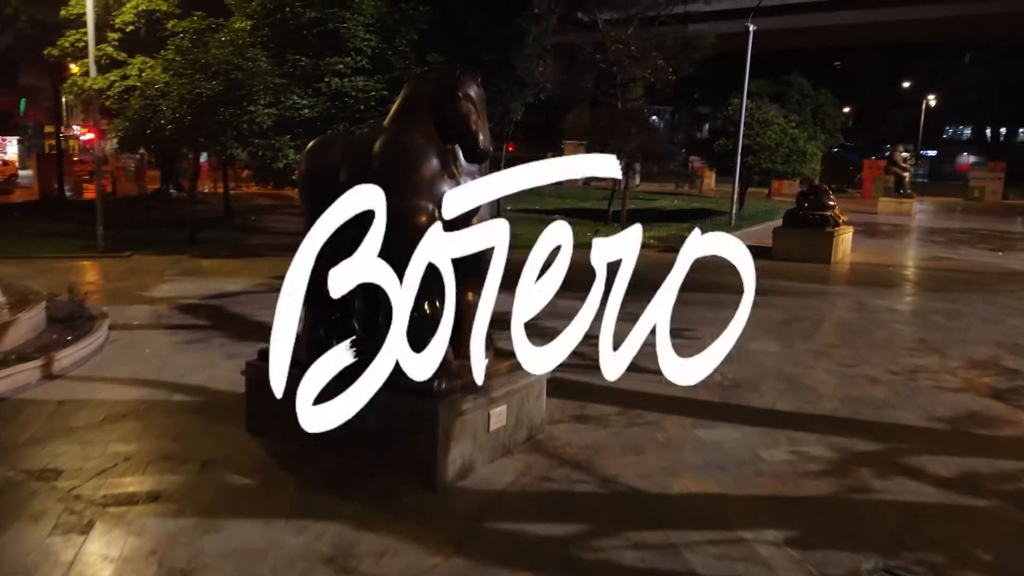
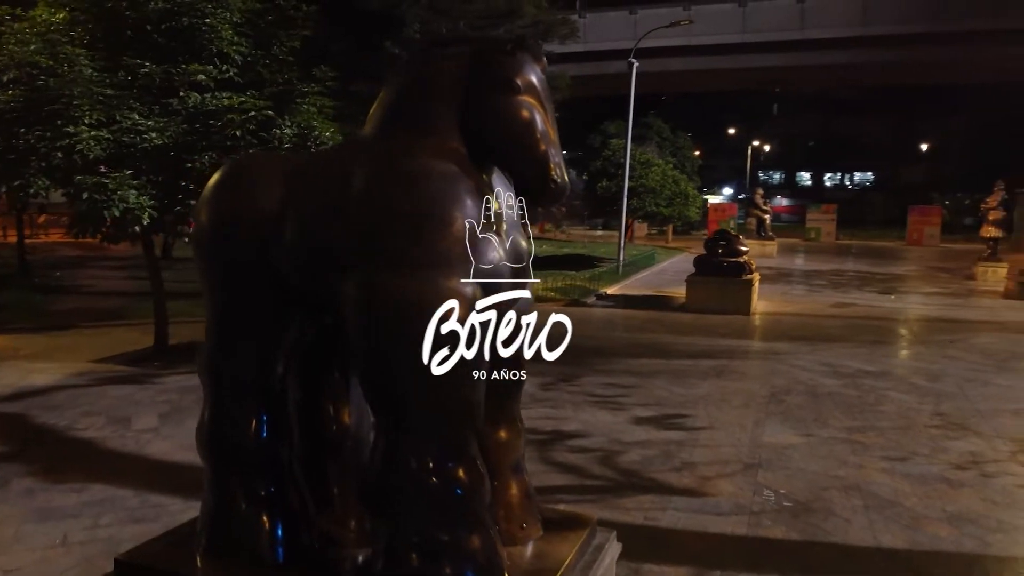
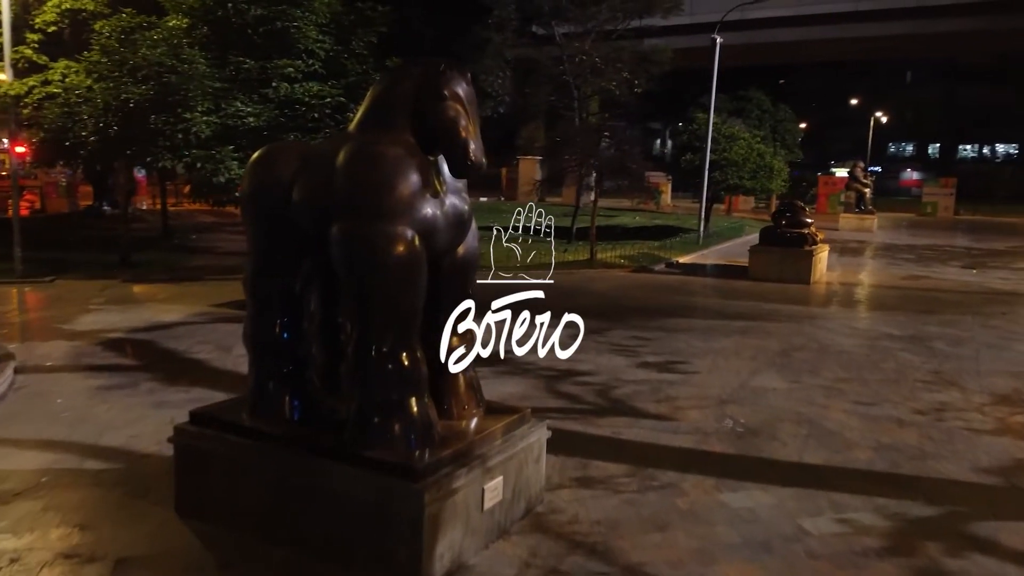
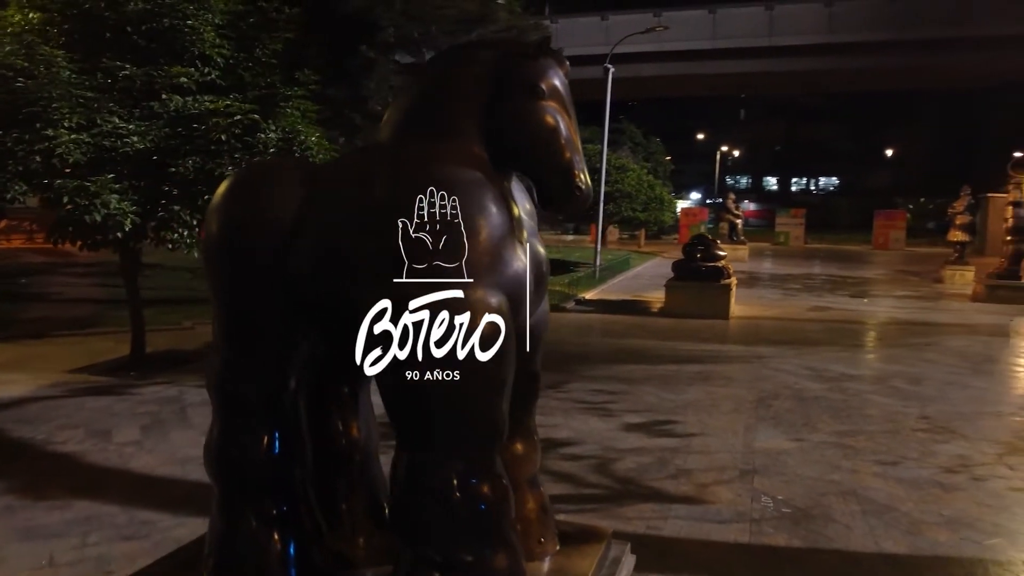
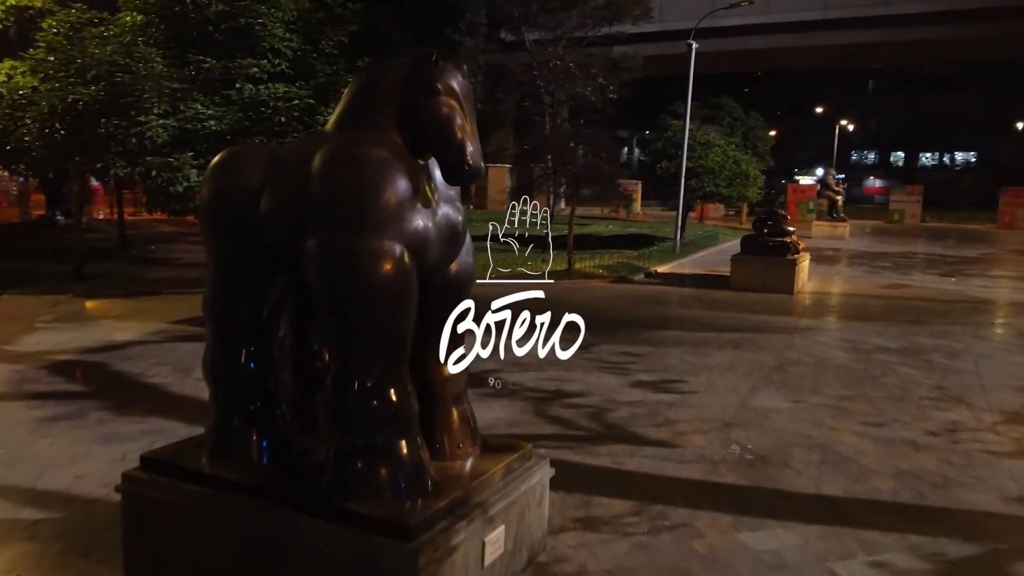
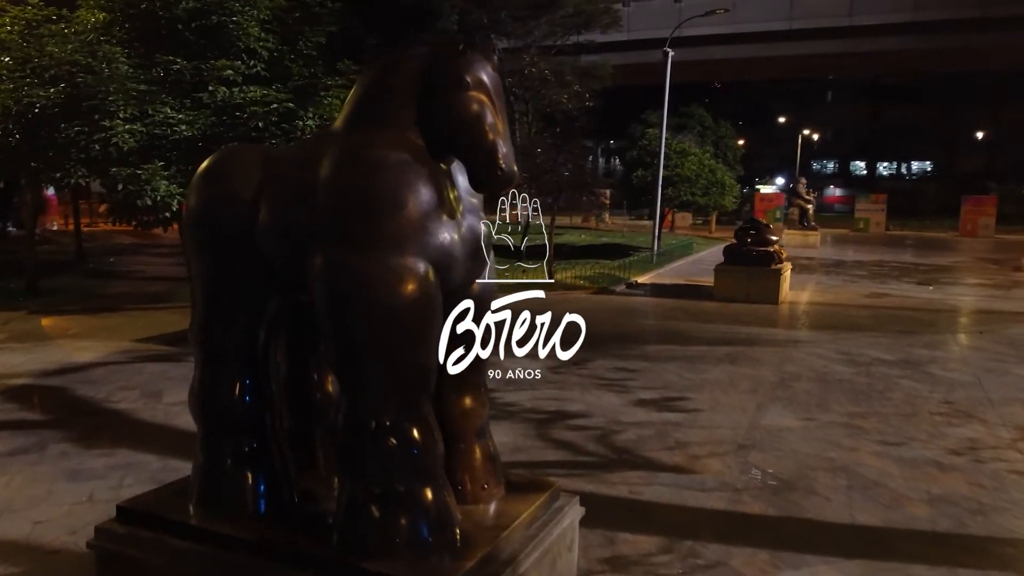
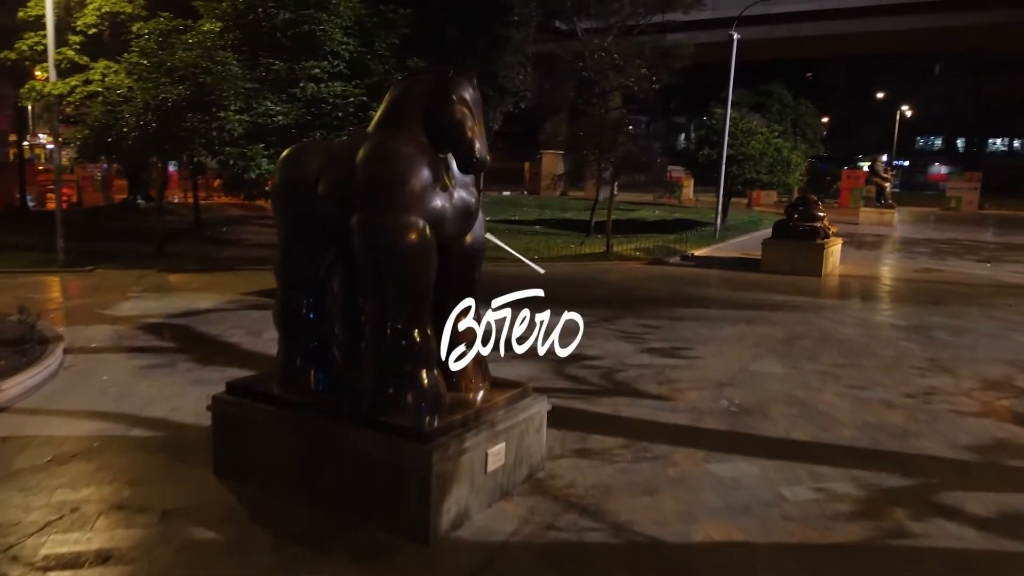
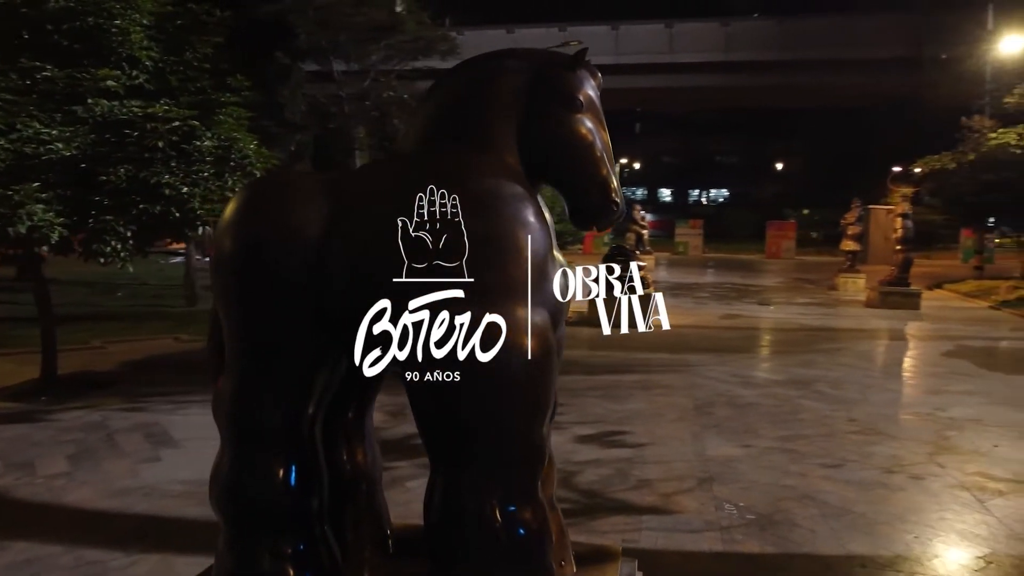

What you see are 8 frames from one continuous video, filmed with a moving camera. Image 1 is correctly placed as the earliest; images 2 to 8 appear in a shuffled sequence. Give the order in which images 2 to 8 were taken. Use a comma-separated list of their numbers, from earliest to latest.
7, 3, 5, 6, 2, 4, 8
